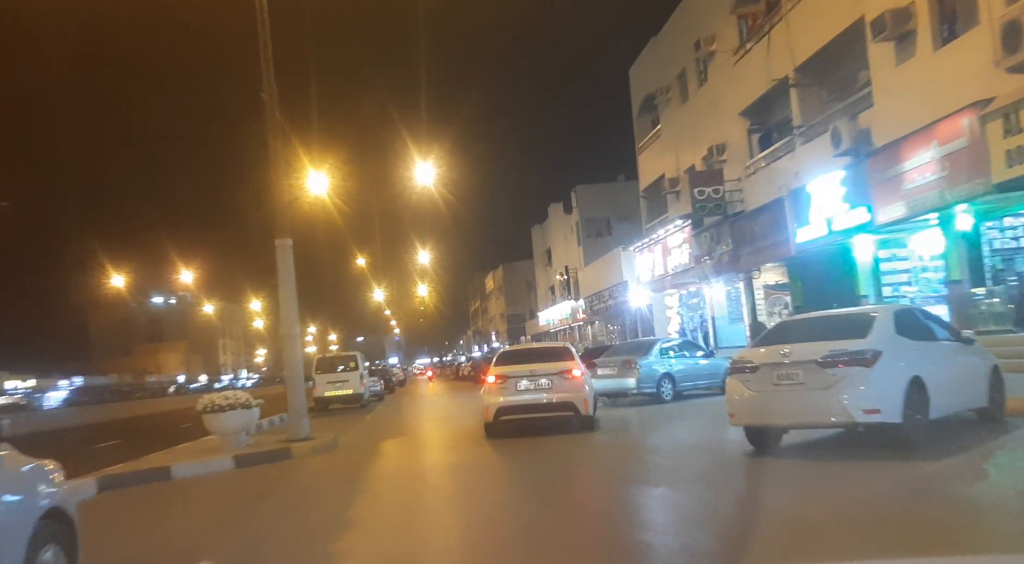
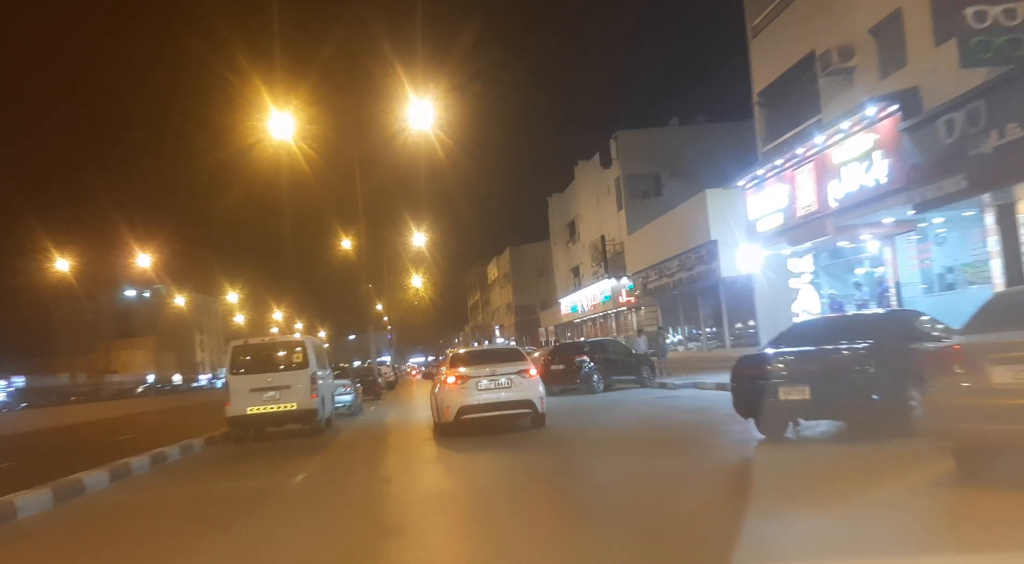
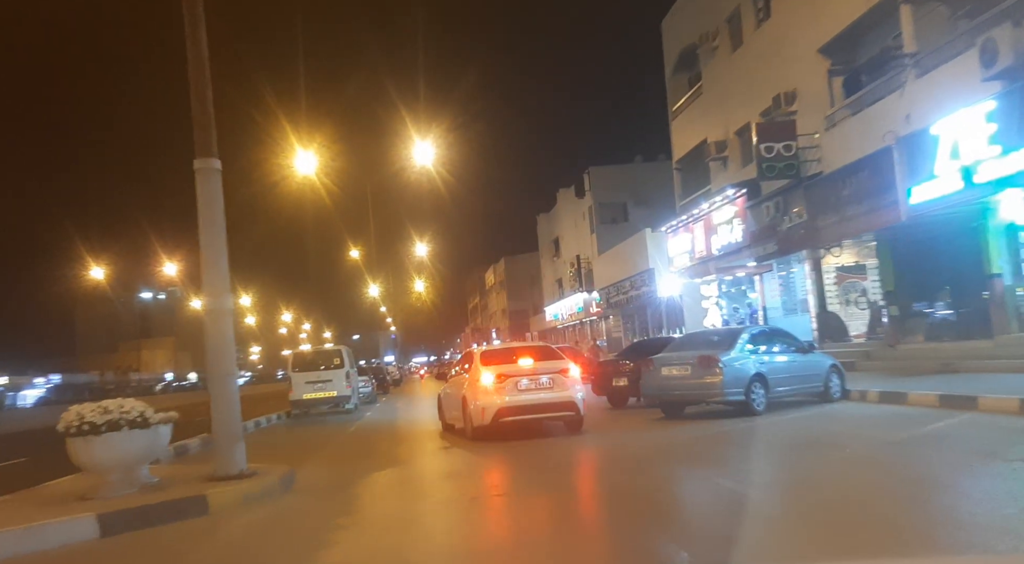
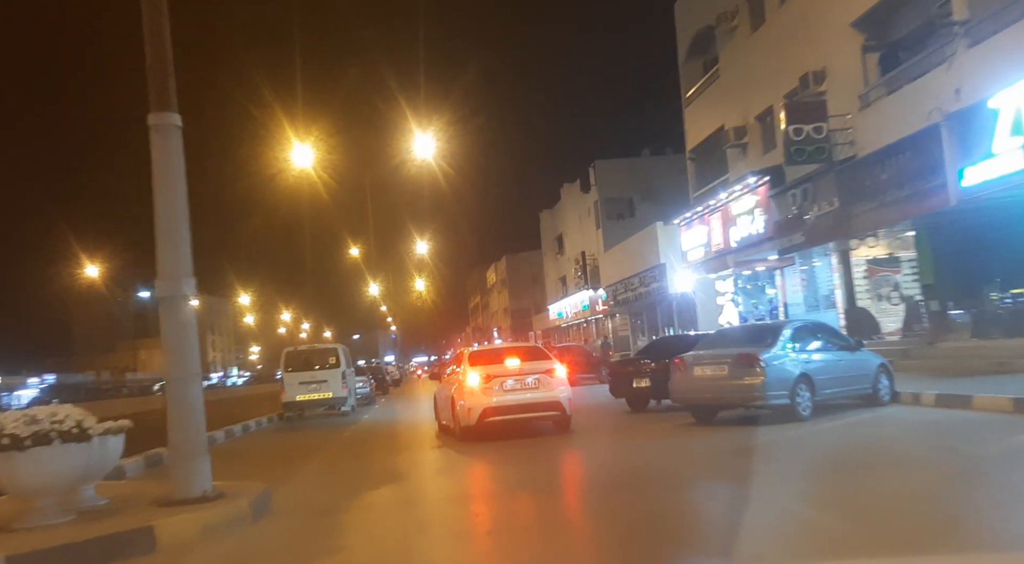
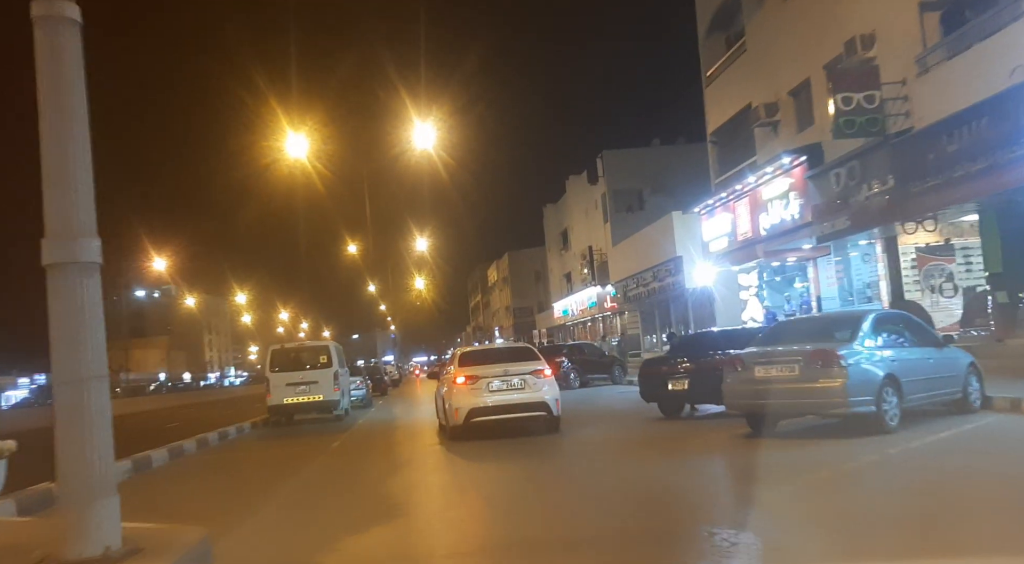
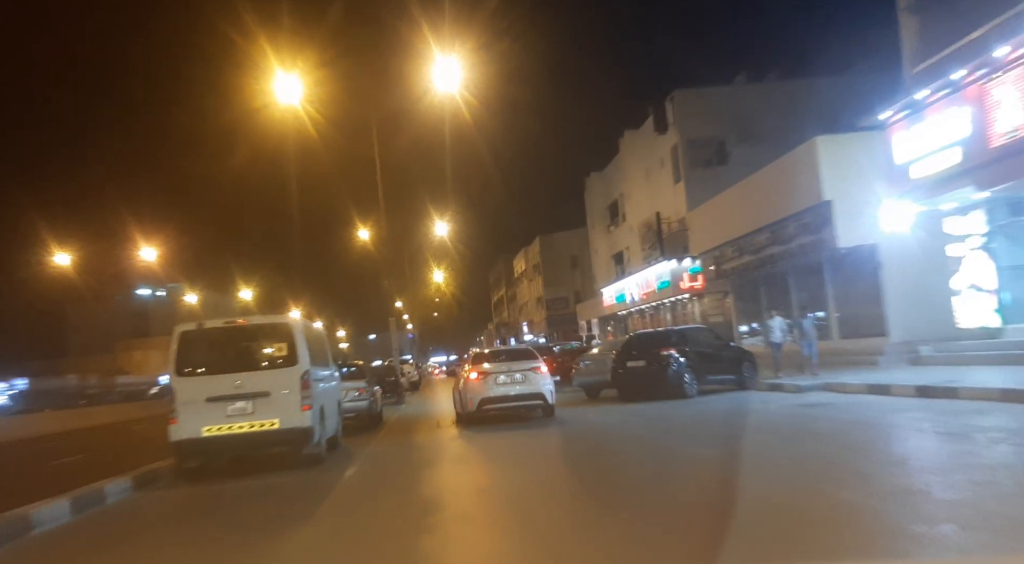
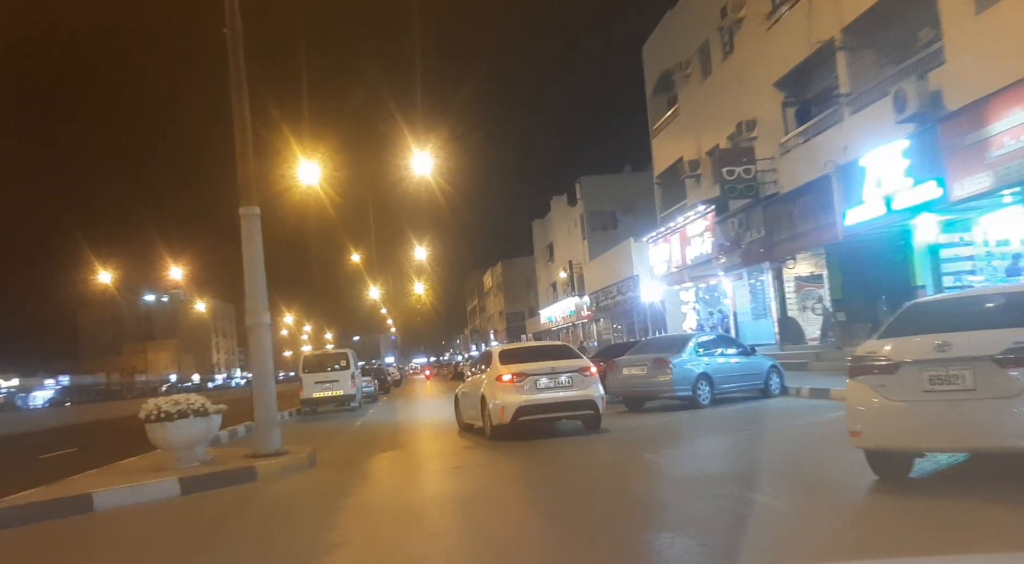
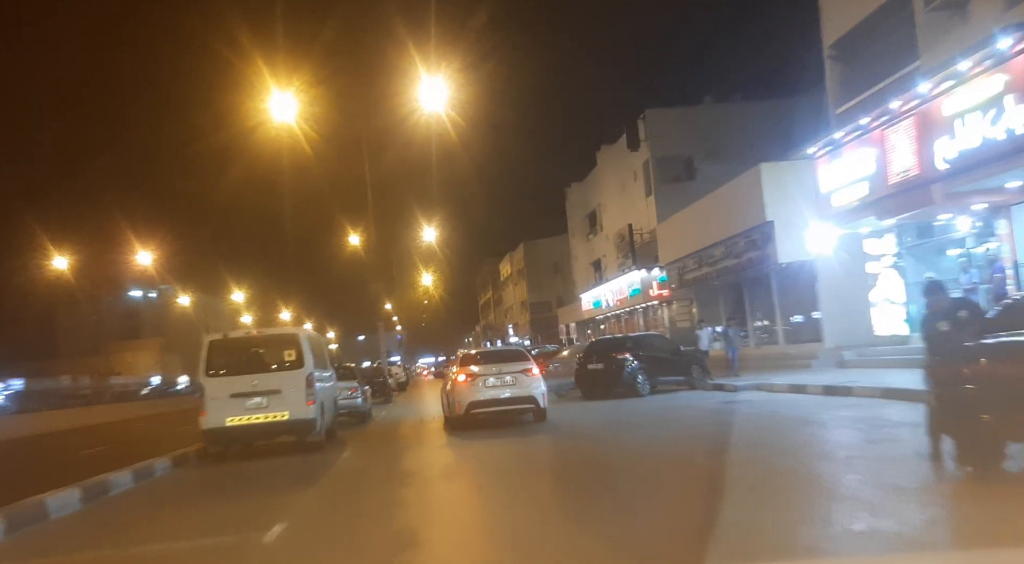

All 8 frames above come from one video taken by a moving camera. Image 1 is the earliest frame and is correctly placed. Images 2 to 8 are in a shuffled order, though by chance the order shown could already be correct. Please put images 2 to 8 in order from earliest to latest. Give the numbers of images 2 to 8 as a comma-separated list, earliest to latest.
7, 3, 4, 5, 2, 8, 6
